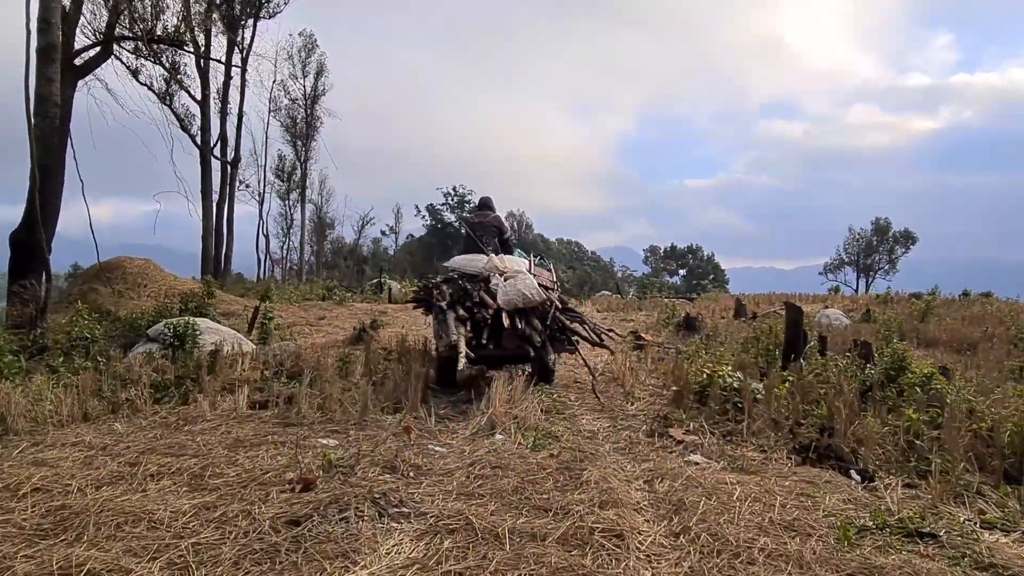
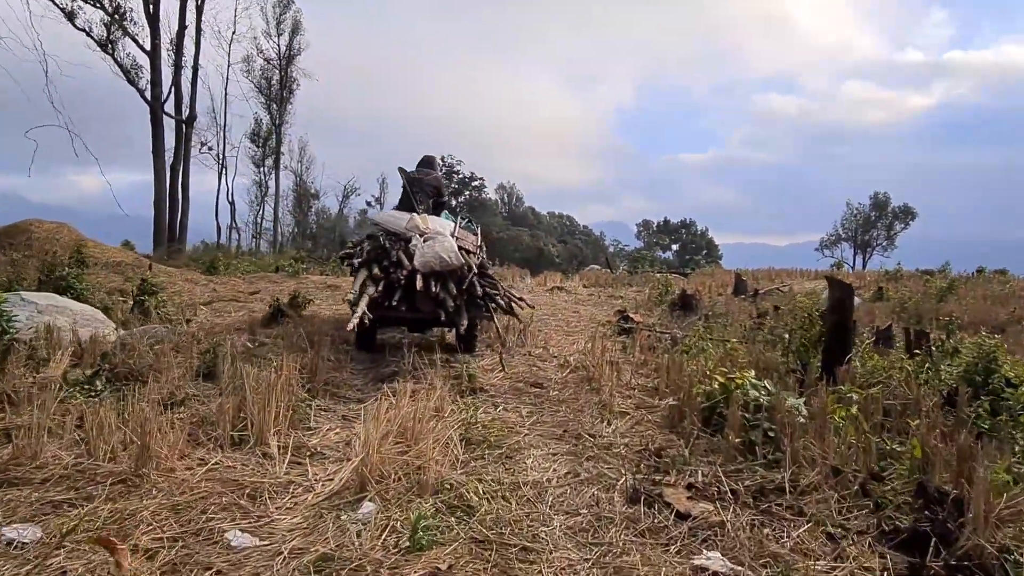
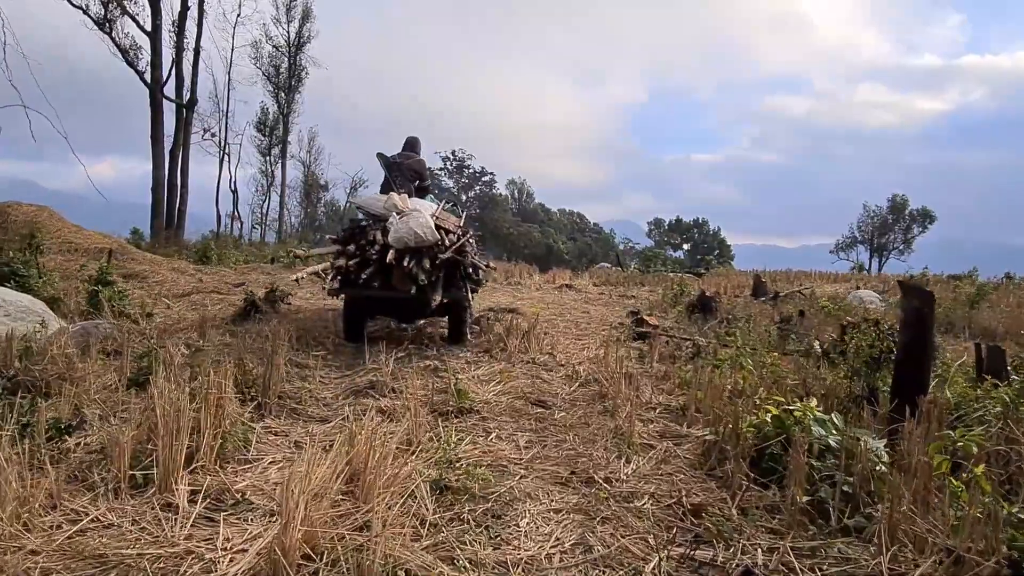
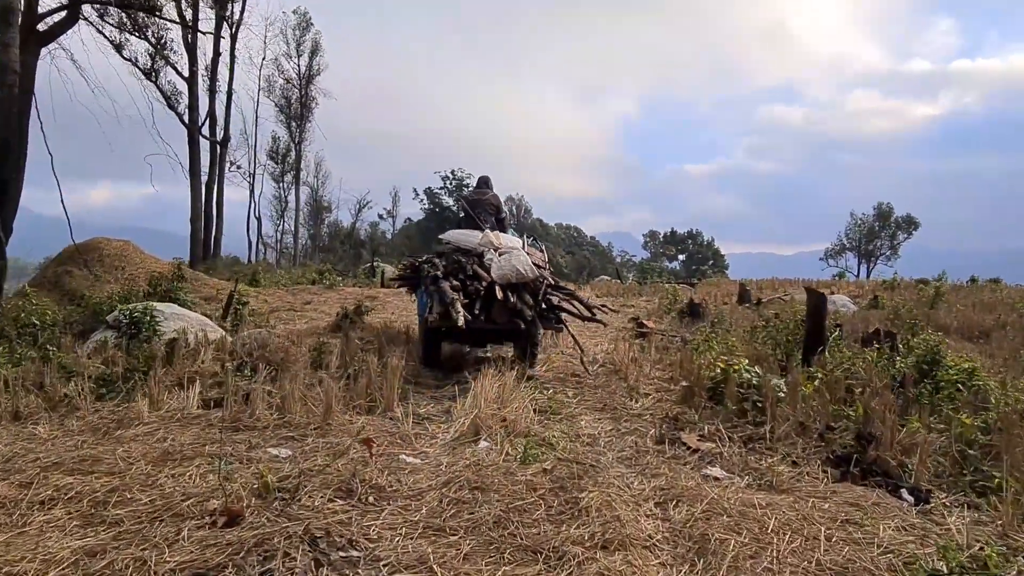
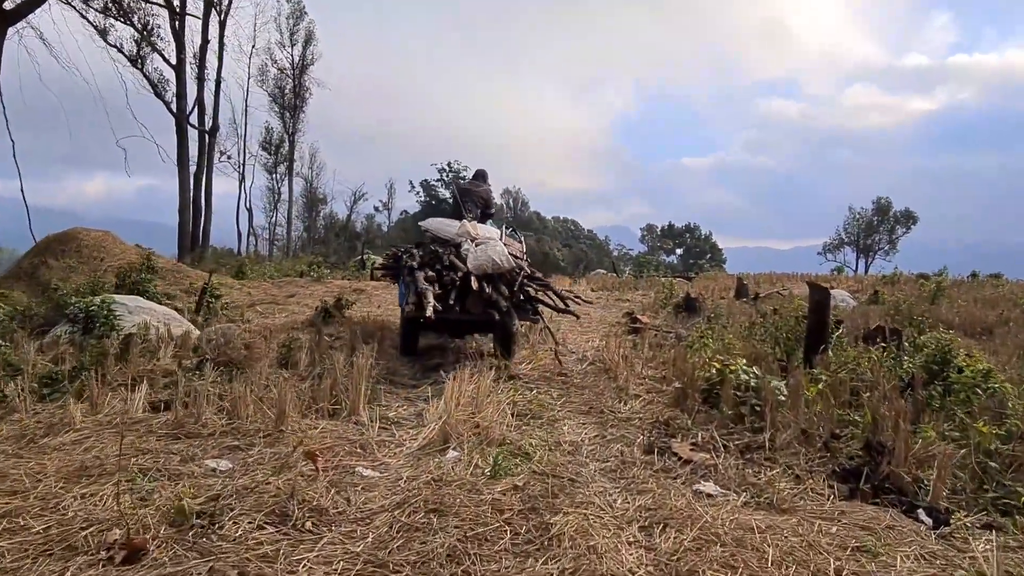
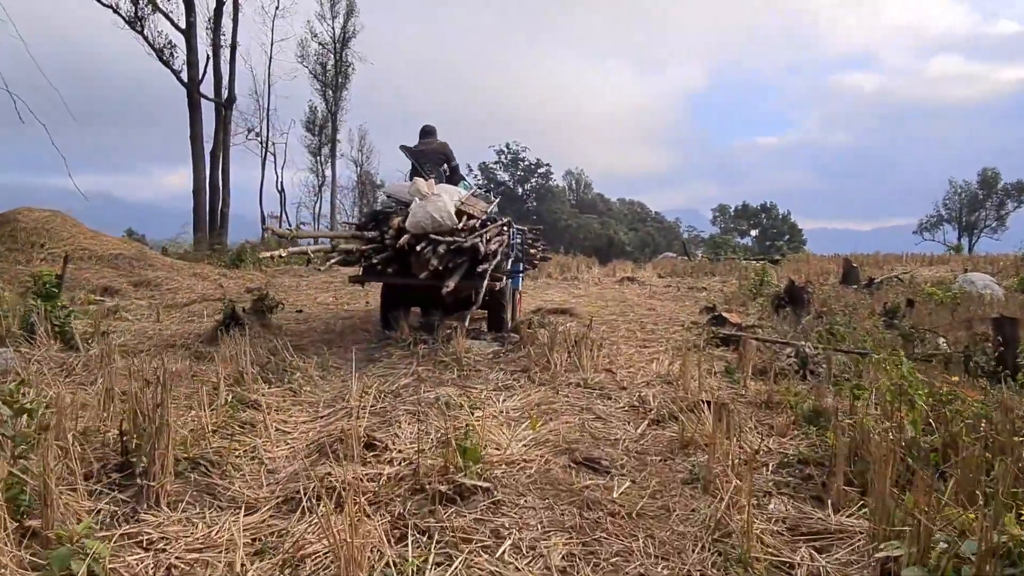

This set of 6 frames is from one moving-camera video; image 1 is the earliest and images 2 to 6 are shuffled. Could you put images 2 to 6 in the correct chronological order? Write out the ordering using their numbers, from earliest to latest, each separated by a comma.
4, 5, 2, 3, 6
